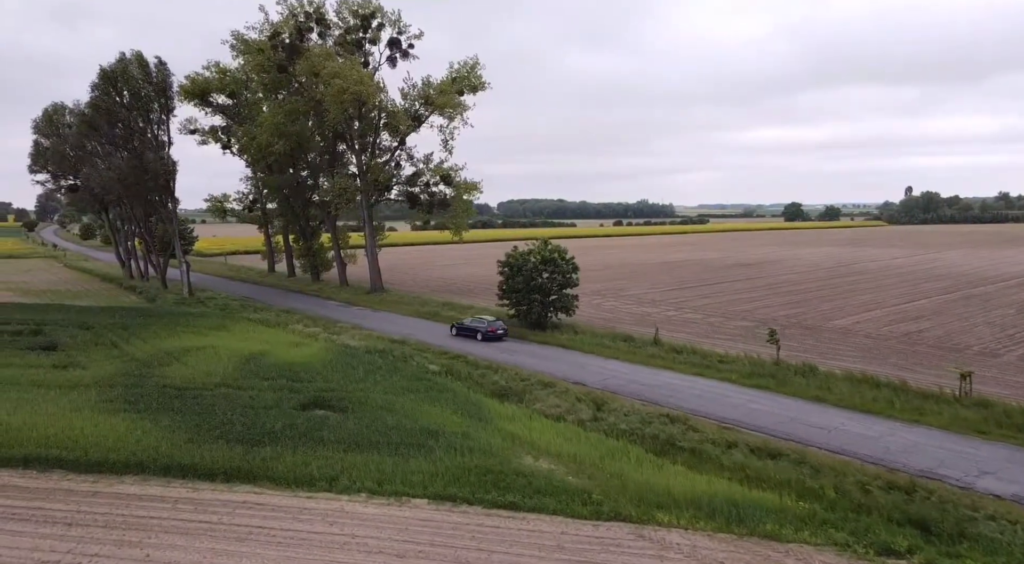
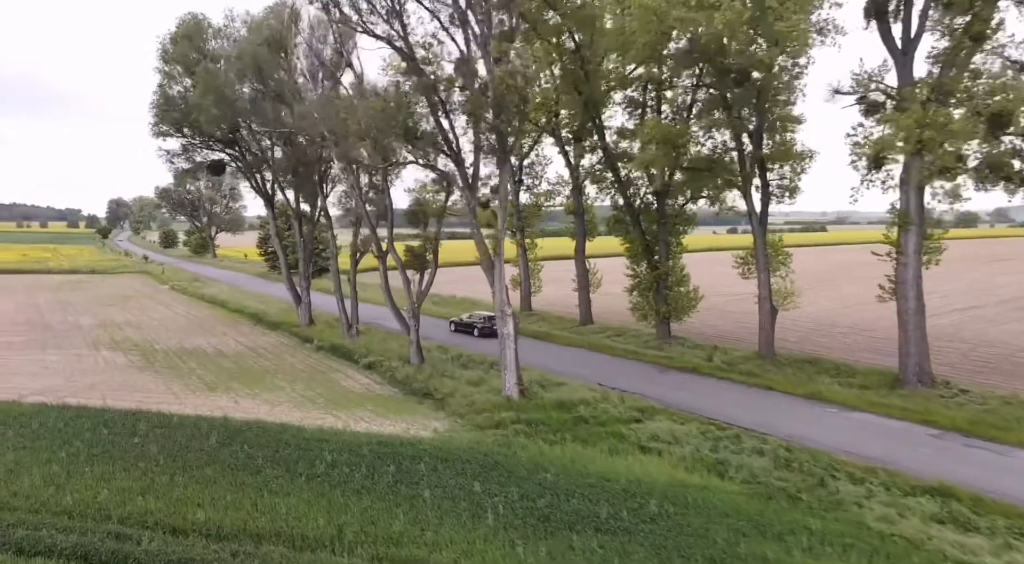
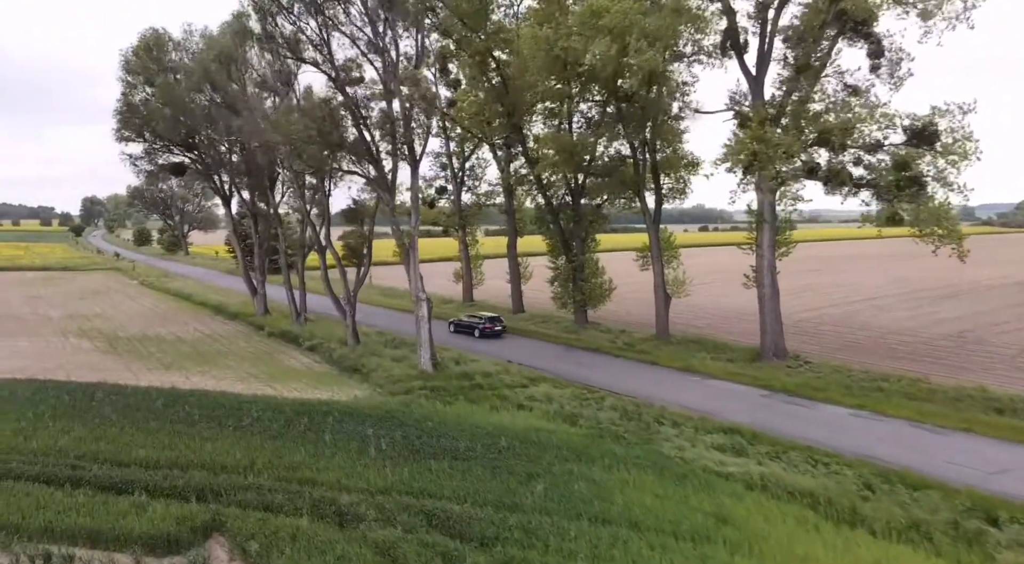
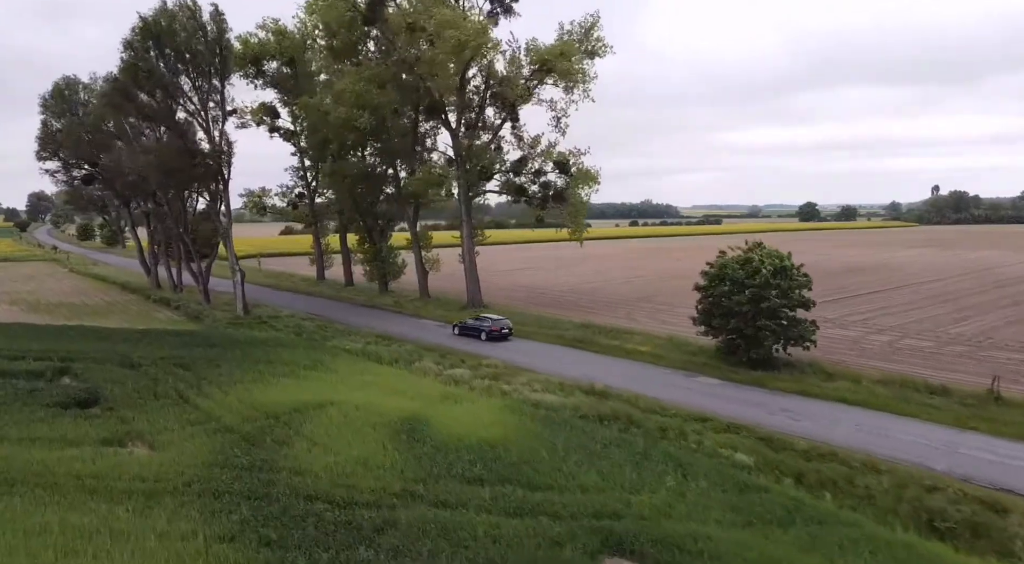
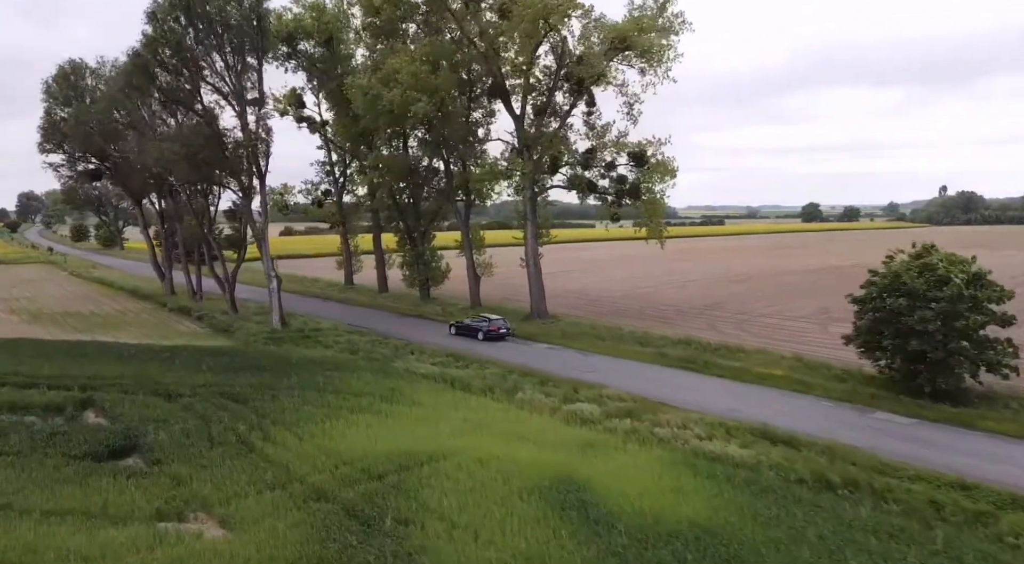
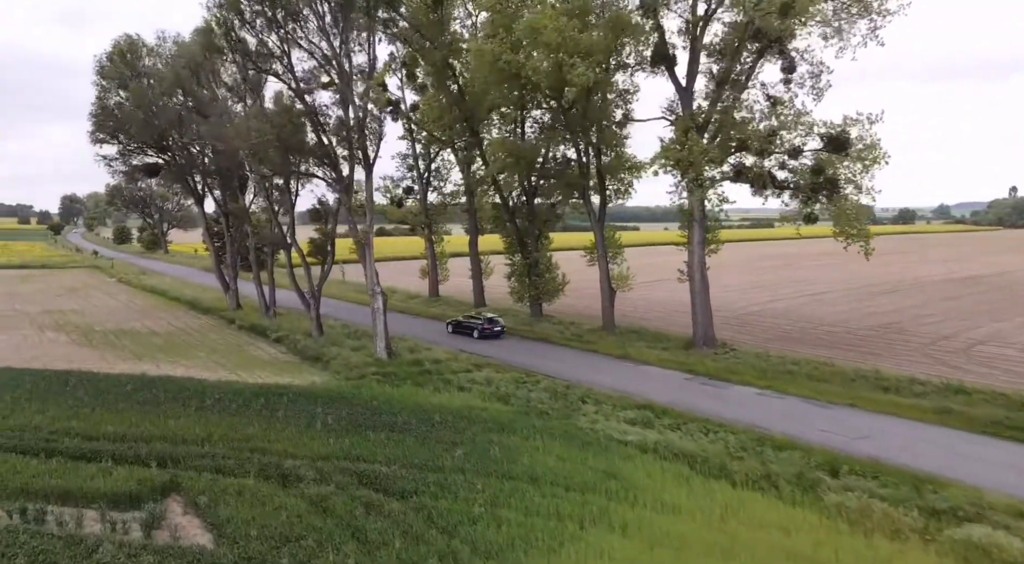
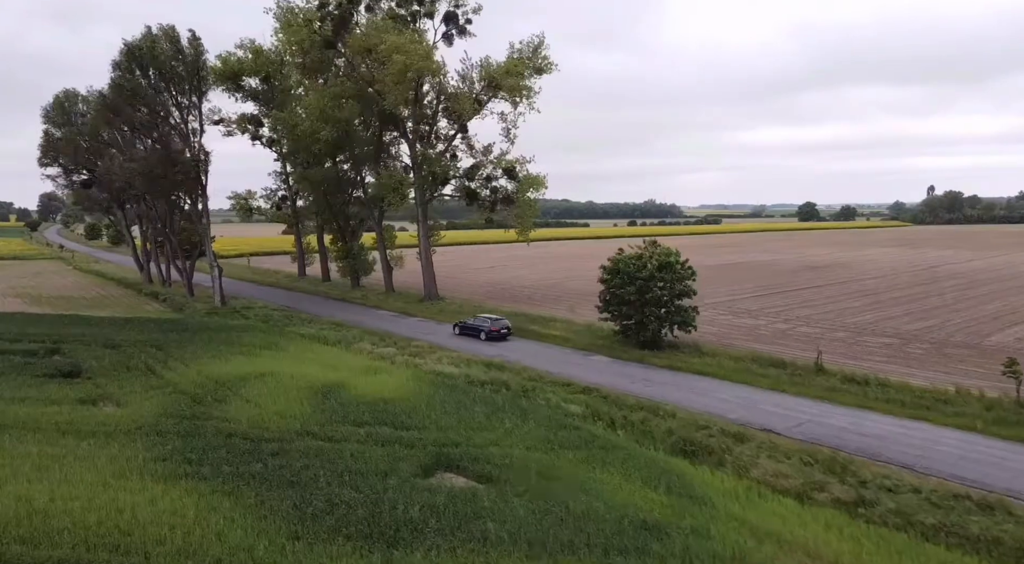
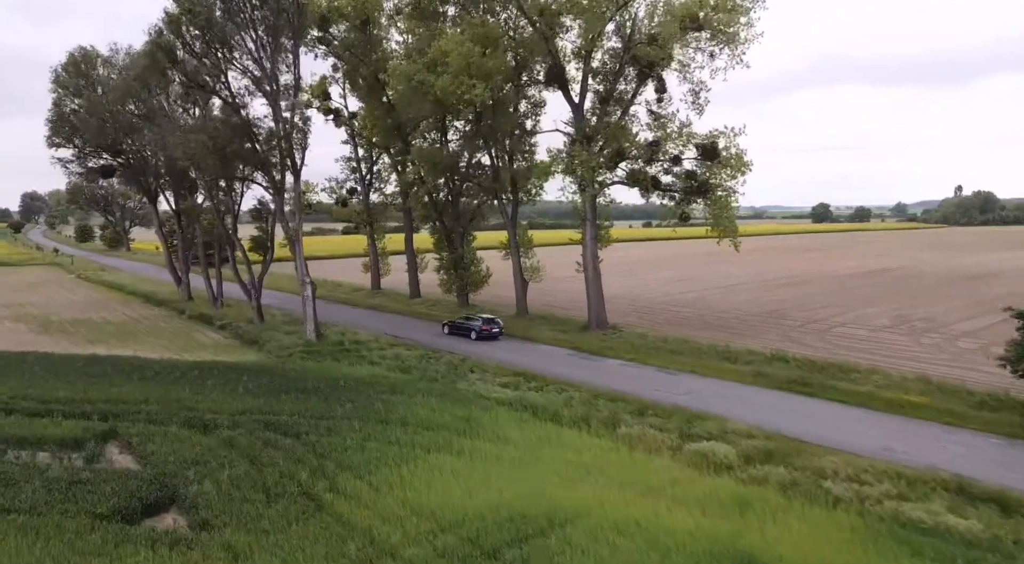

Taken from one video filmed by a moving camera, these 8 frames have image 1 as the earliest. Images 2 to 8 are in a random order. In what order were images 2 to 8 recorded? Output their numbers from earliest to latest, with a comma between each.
7, 4, 5, 8, 6, 3, 2
